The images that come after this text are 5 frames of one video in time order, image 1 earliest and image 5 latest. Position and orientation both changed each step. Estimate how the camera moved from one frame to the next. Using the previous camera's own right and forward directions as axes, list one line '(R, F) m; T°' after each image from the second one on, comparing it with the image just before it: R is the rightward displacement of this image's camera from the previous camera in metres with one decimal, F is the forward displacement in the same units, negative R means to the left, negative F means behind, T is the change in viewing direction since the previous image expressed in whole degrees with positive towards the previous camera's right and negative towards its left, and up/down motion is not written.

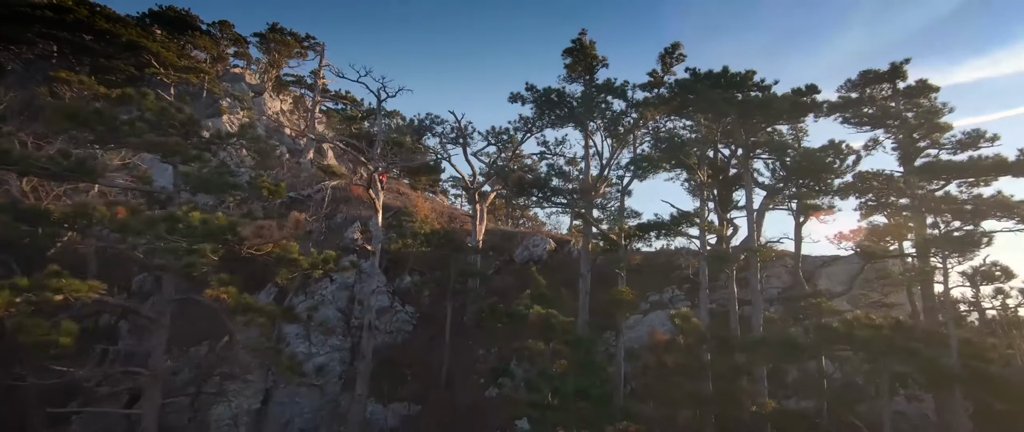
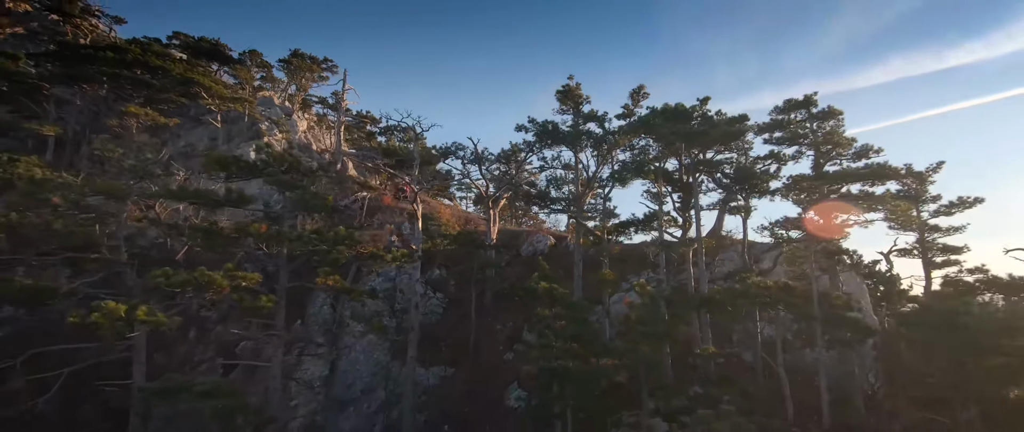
(-0.4, -4.6) m; 0°
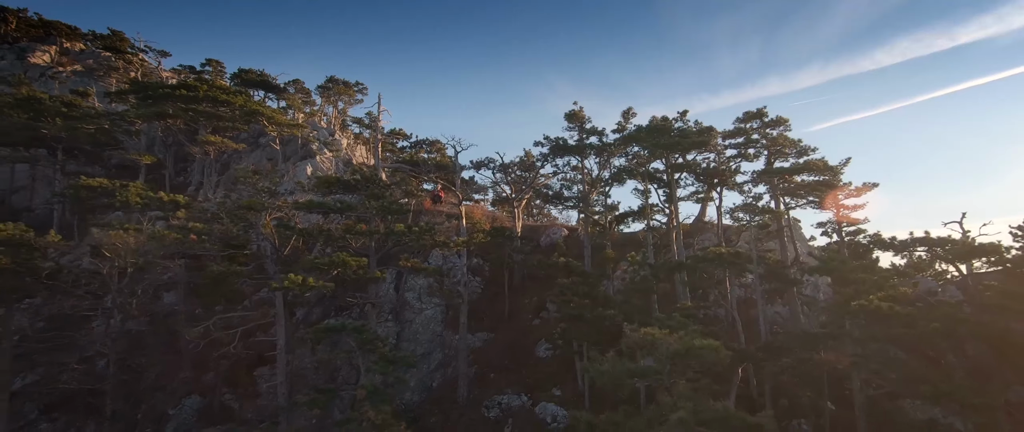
(-0.6, -5.7) m; -1°
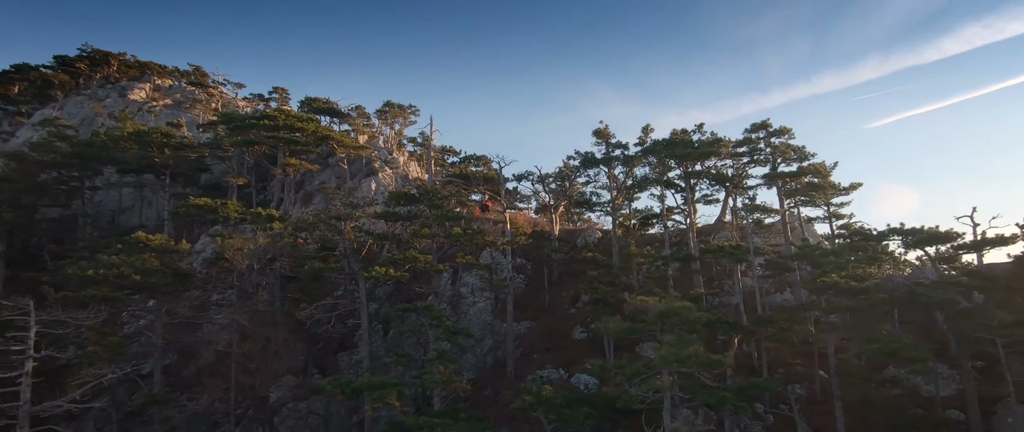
(+0.5, -4.4) m; -5°
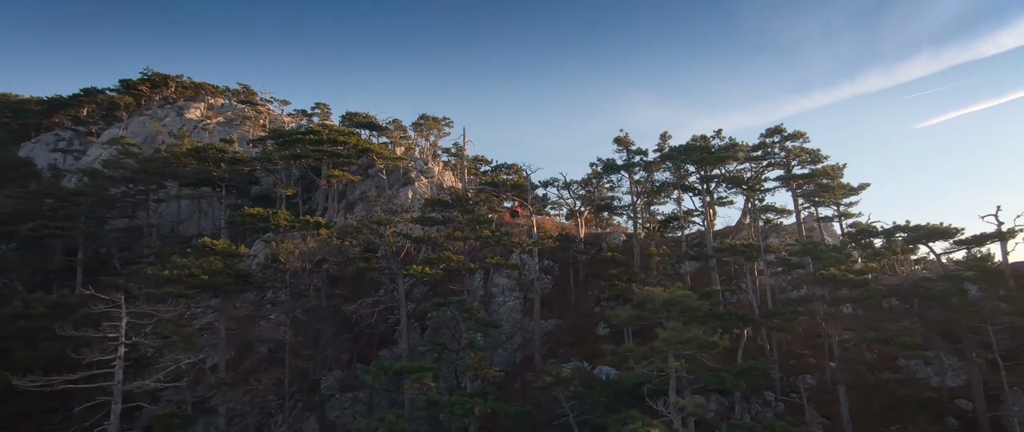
(+0.5, -2.1) m; -4°
